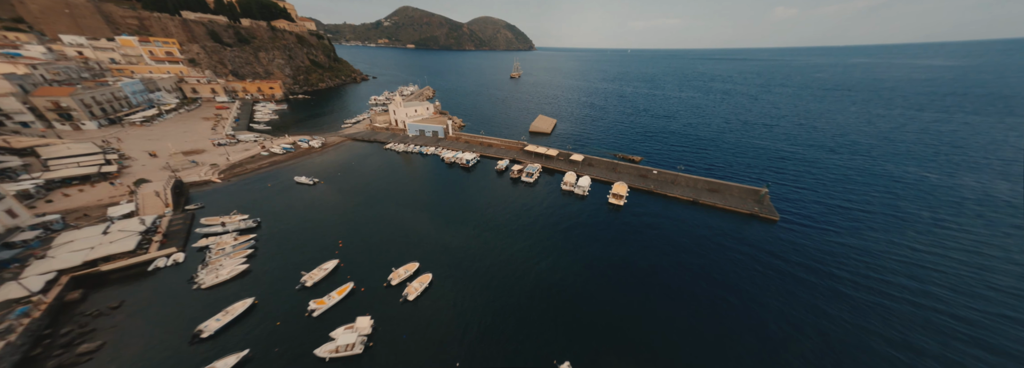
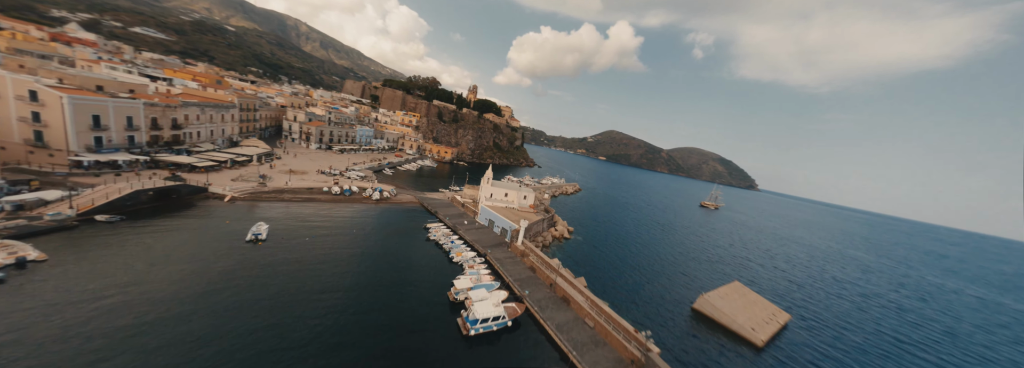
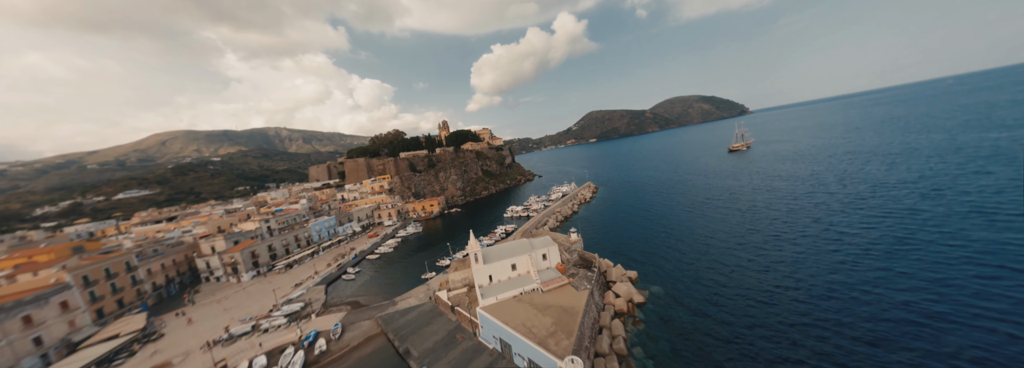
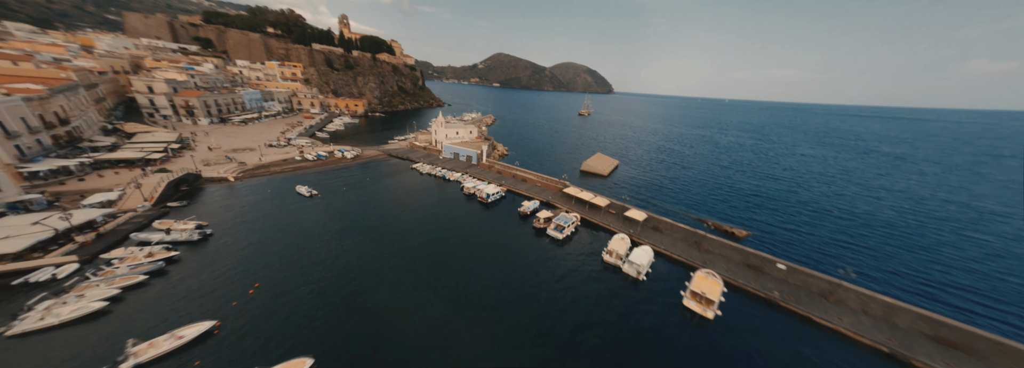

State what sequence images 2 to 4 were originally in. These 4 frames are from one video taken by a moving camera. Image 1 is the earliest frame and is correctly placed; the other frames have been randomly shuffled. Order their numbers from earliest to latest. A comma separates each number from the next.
4, 2, 3
